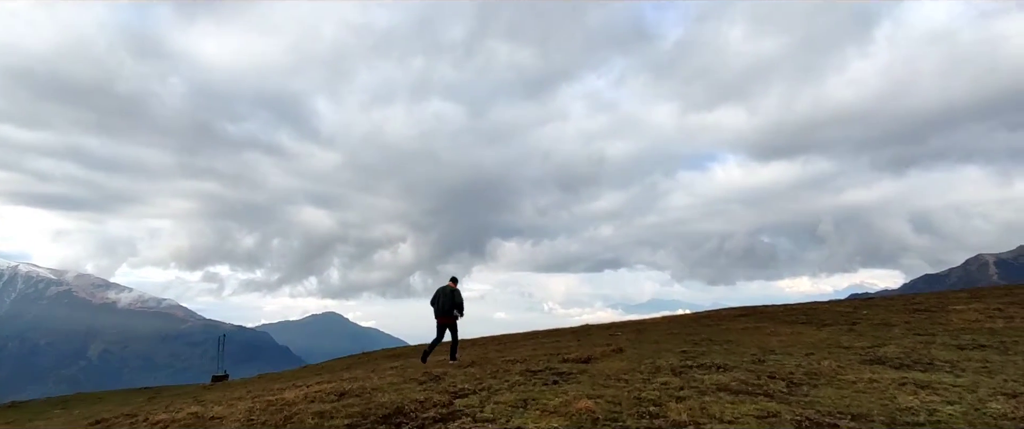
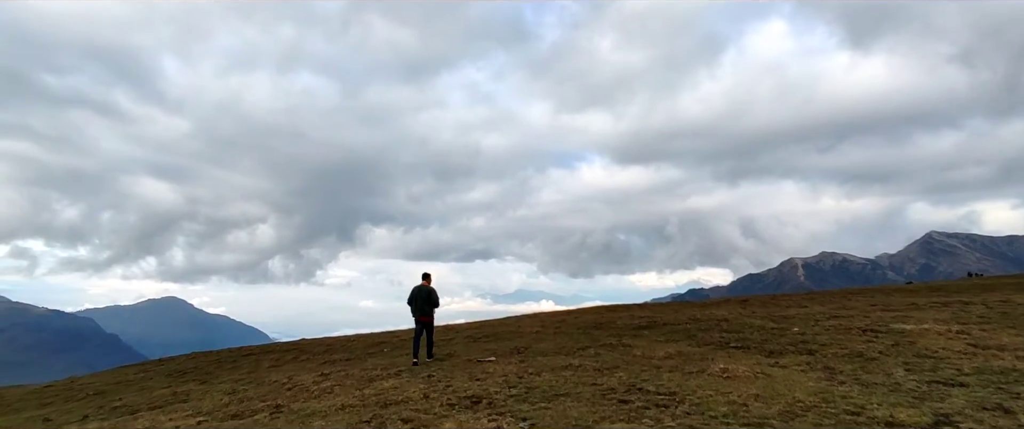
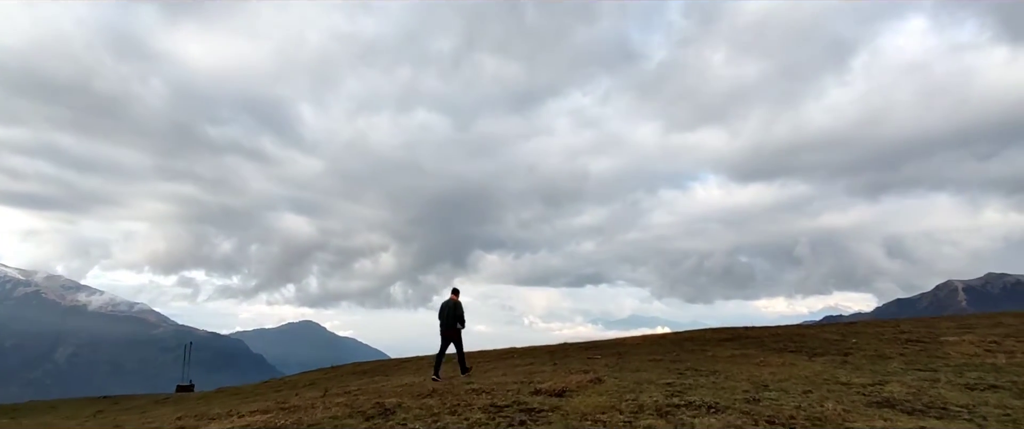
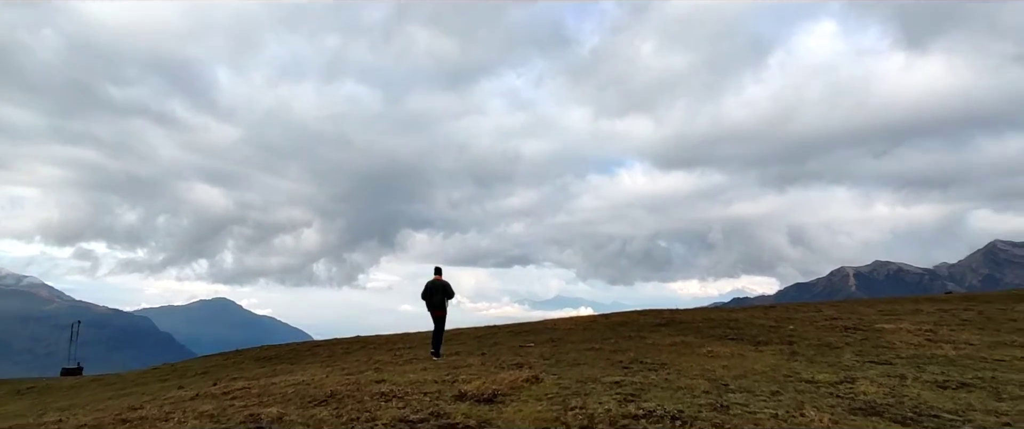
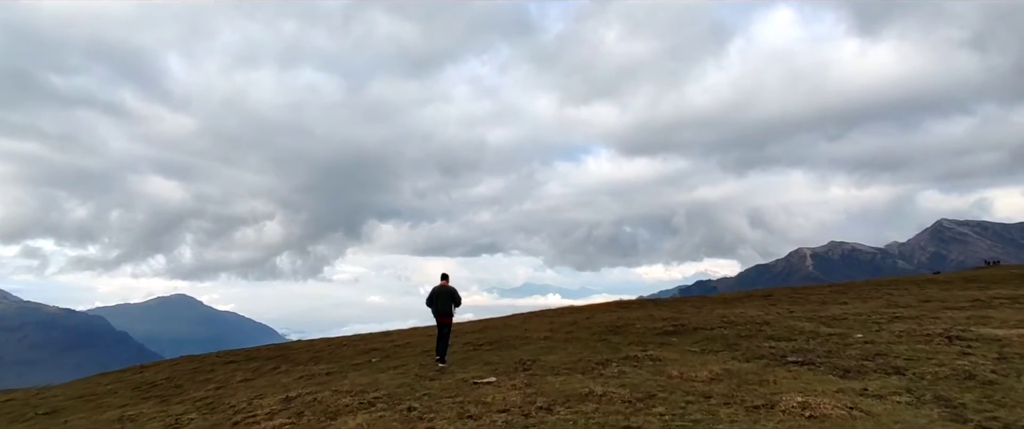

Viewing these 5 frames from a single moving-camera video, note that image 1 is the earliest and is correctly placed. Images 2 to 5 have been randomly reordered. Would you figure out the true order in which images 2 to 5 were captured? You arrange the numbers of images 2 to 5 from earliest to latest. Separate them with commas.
3, 4, 2, 5
